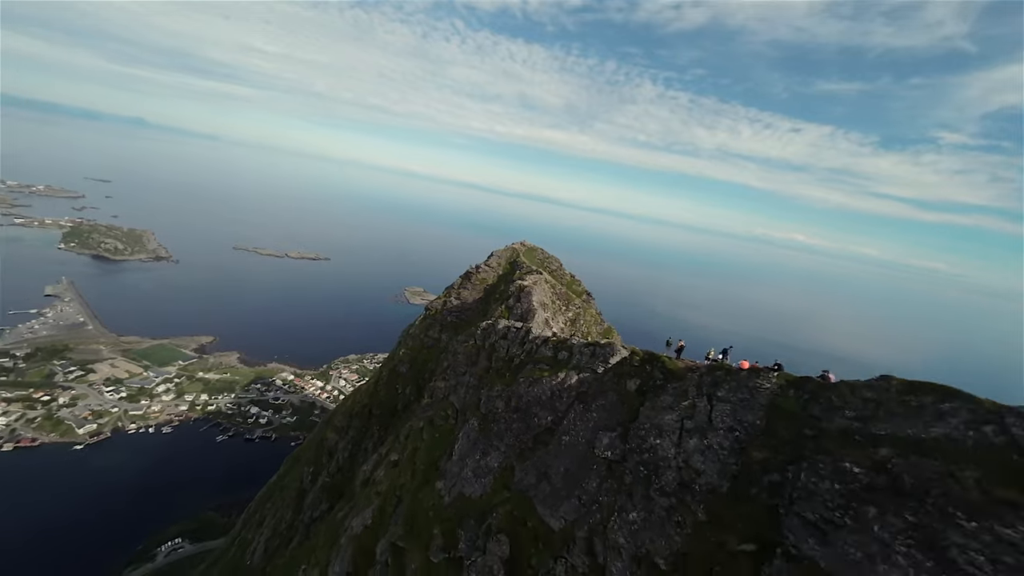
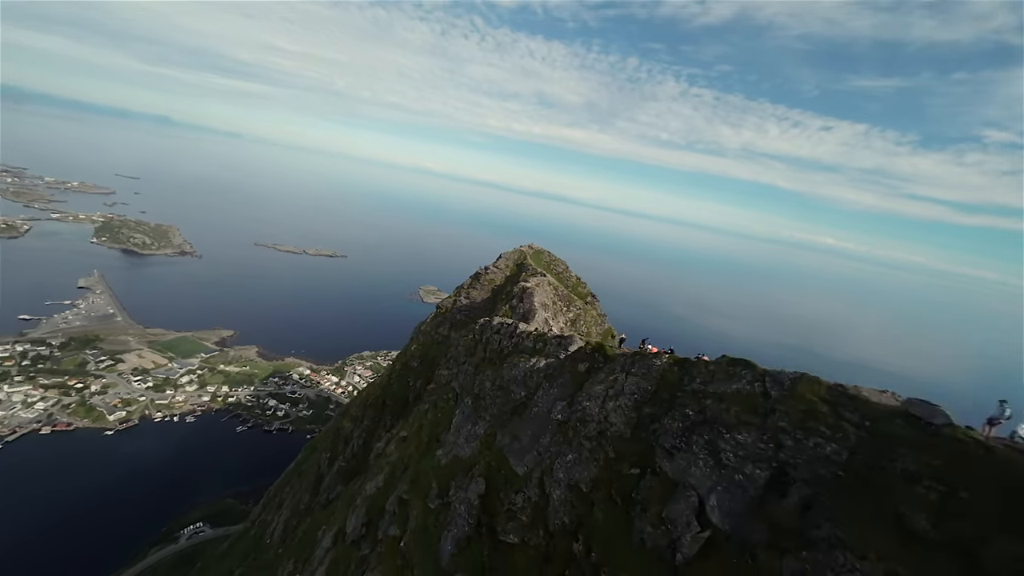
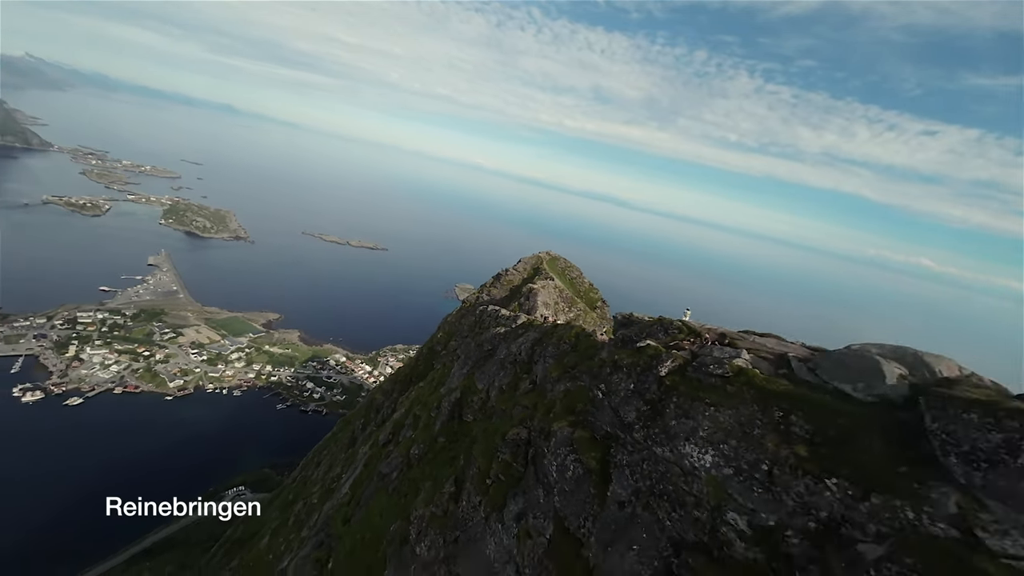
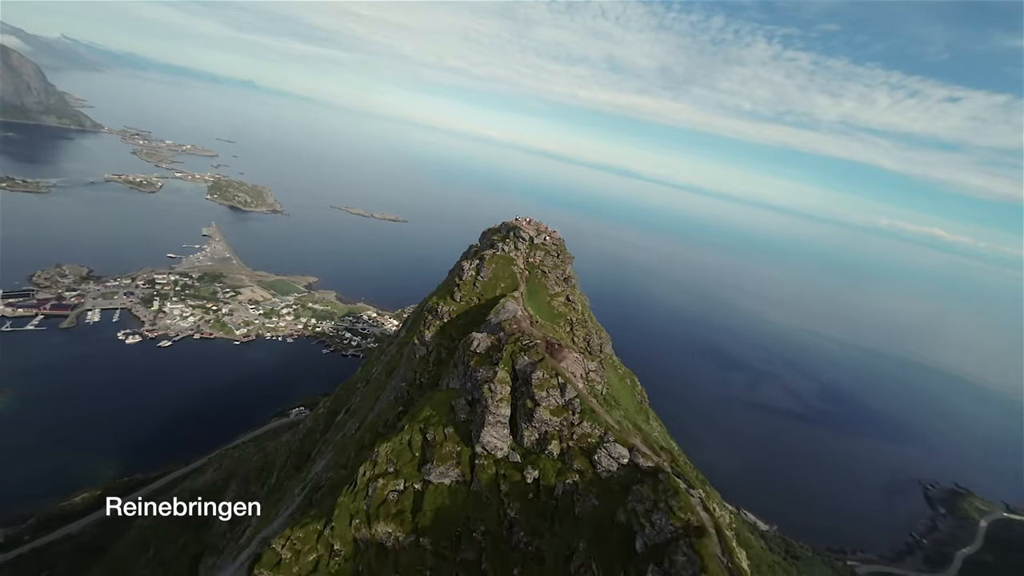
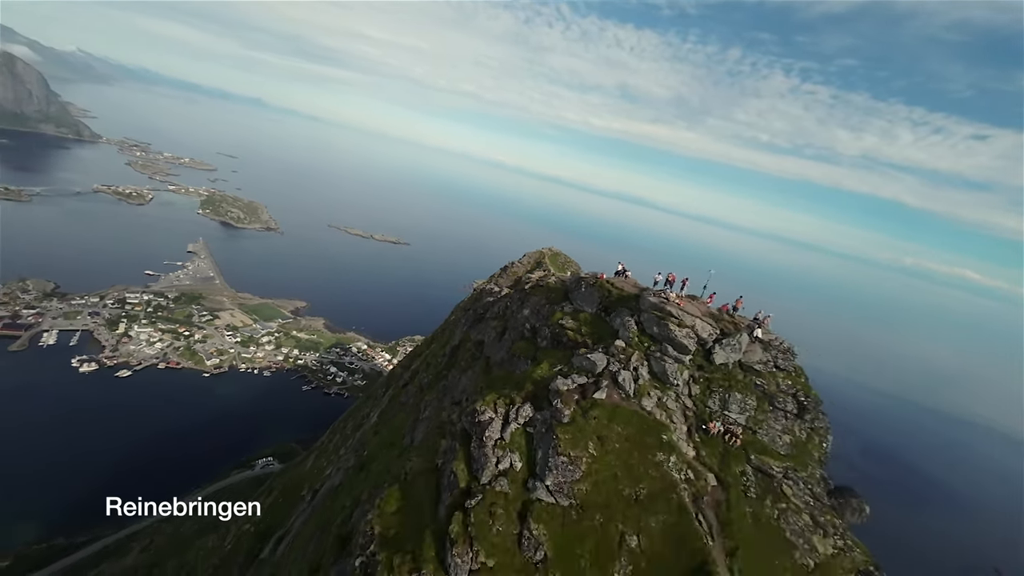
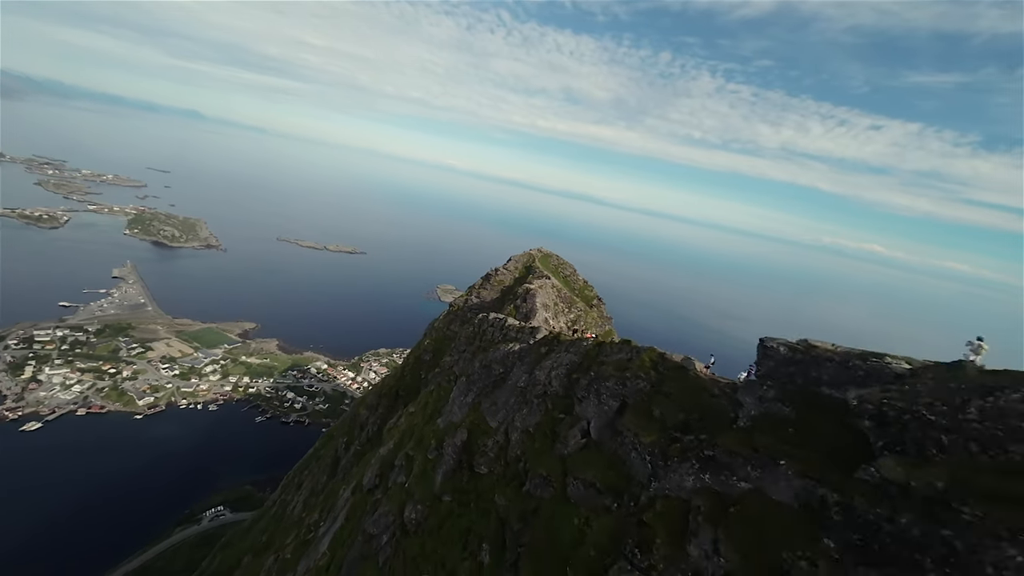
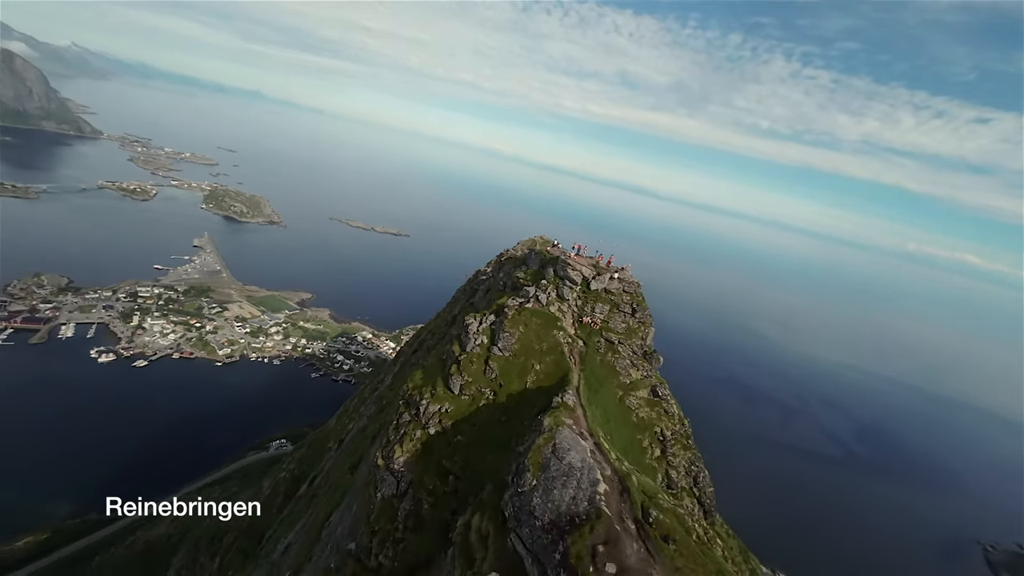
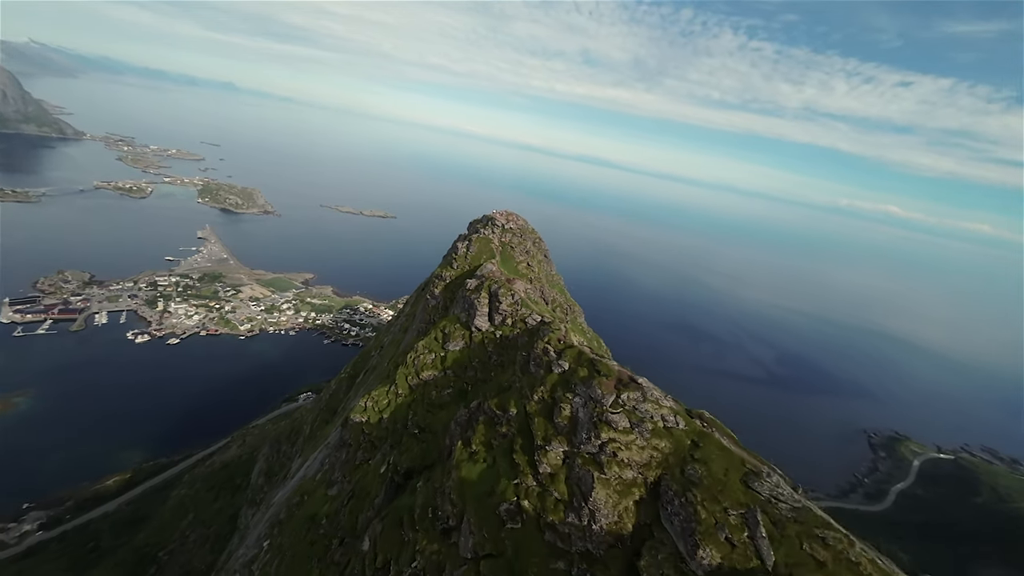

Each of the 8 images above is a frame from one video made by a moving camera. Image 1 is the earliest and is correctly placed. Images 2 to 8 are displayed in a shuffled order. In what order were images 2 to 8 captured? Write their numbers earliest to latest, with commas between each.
2, 6, 3, 5, 7, 4, 8
